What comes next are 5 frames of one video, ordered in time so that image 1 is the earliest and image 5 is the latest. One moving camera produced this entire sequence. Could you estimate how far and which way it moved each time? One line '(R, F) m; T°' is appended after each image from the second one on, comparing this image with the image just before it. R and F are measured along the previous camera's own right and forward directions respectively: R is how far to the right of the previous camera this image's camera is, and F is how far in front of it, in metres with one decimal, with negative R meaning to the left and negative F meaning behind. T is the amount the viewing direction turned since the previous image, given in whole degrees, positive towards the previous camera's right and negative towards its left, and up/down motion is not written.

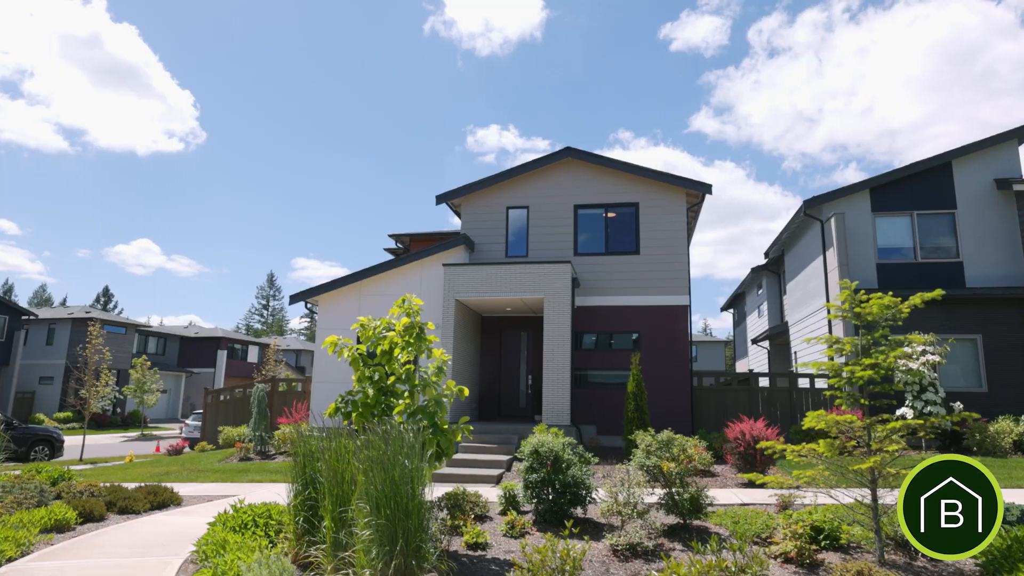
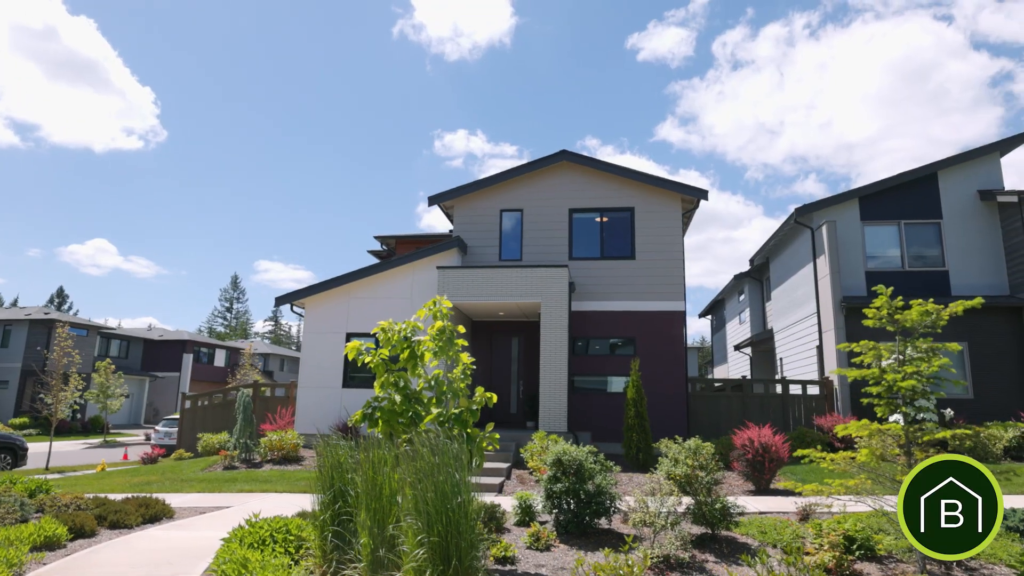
(-0.6, +0.2) m; +3°
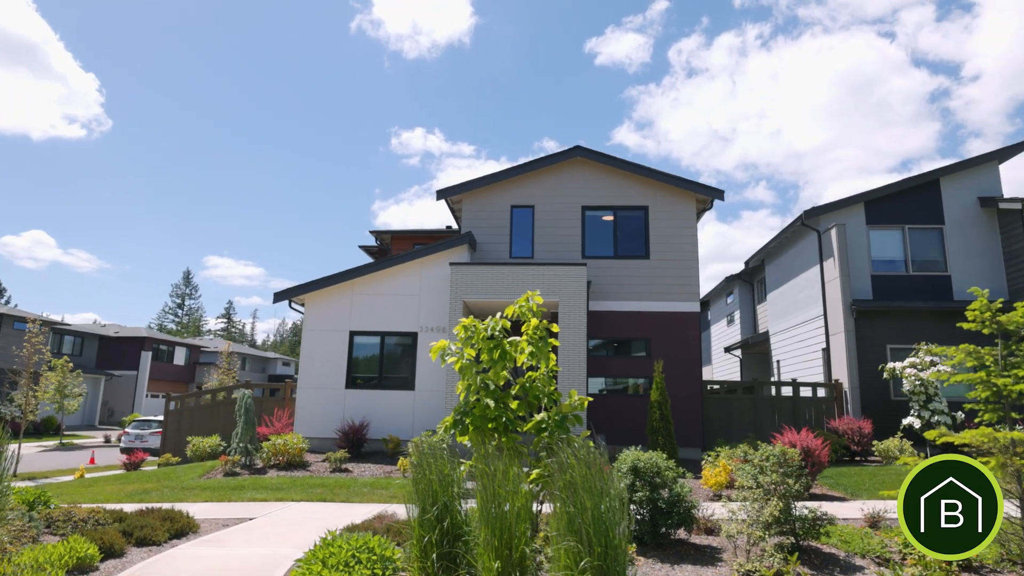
(-1.2, +0.5) m; +4°
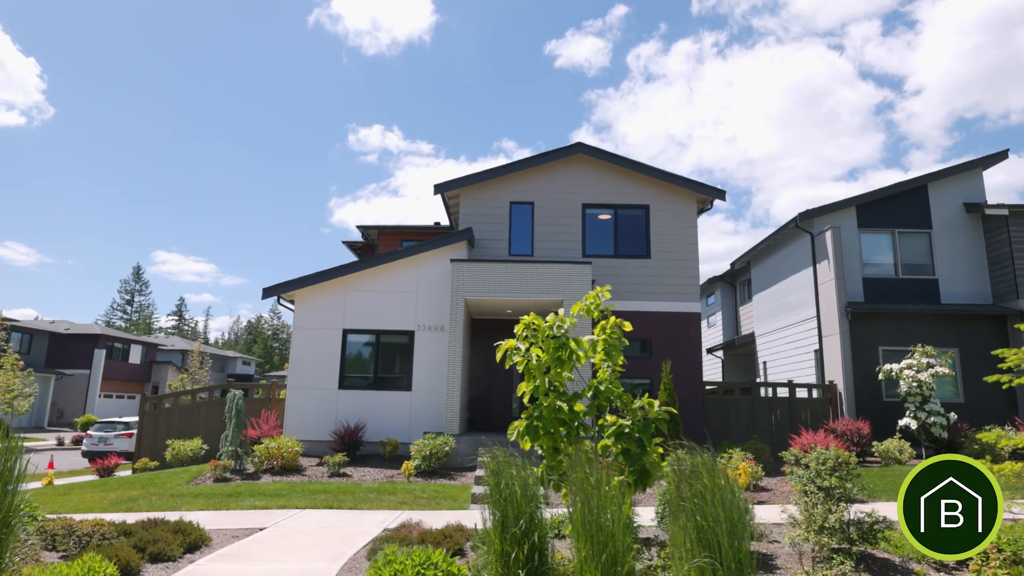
(-0.9, +0.4) m; +4°
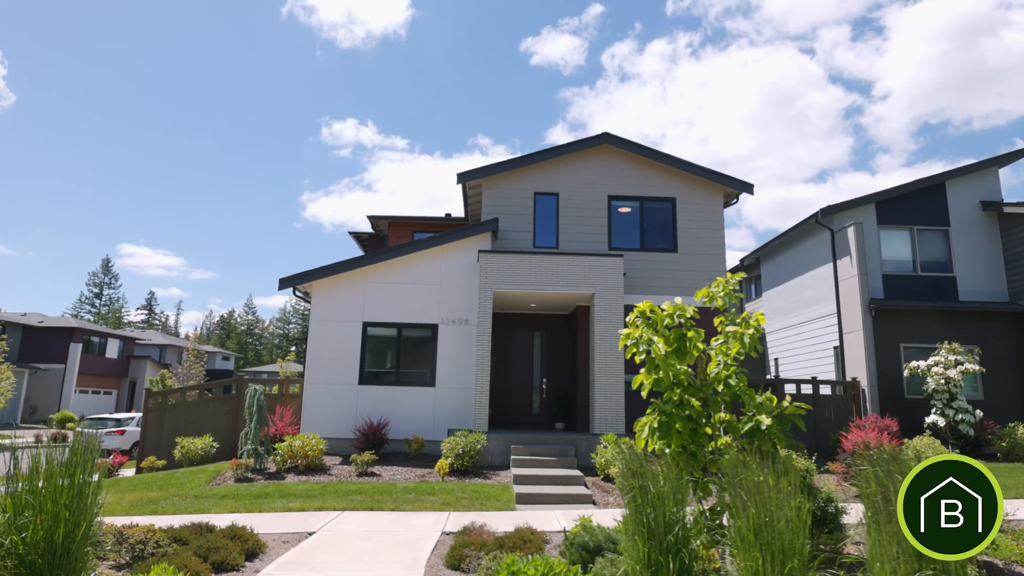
(-1.0, +0.4) m; +2°
